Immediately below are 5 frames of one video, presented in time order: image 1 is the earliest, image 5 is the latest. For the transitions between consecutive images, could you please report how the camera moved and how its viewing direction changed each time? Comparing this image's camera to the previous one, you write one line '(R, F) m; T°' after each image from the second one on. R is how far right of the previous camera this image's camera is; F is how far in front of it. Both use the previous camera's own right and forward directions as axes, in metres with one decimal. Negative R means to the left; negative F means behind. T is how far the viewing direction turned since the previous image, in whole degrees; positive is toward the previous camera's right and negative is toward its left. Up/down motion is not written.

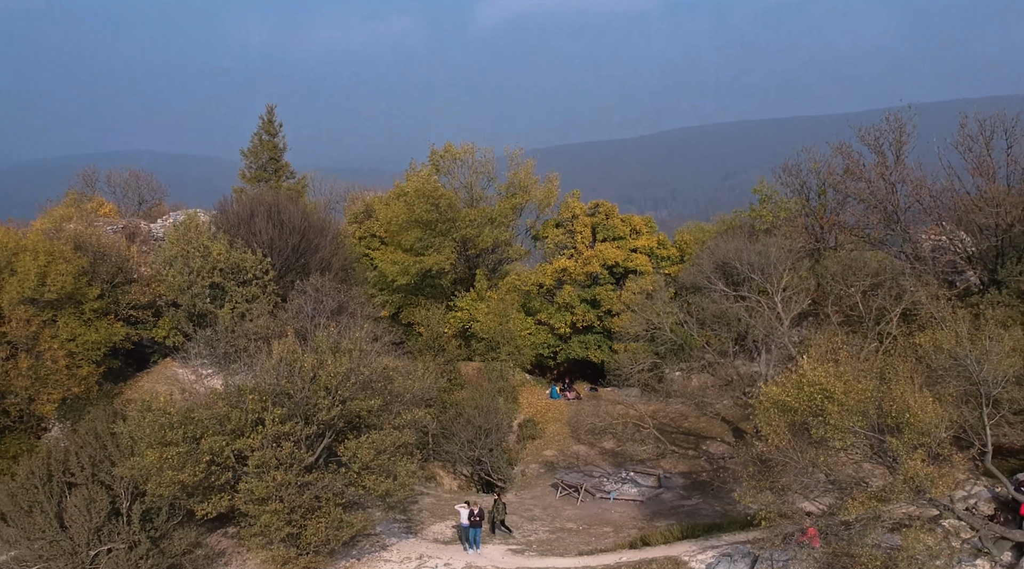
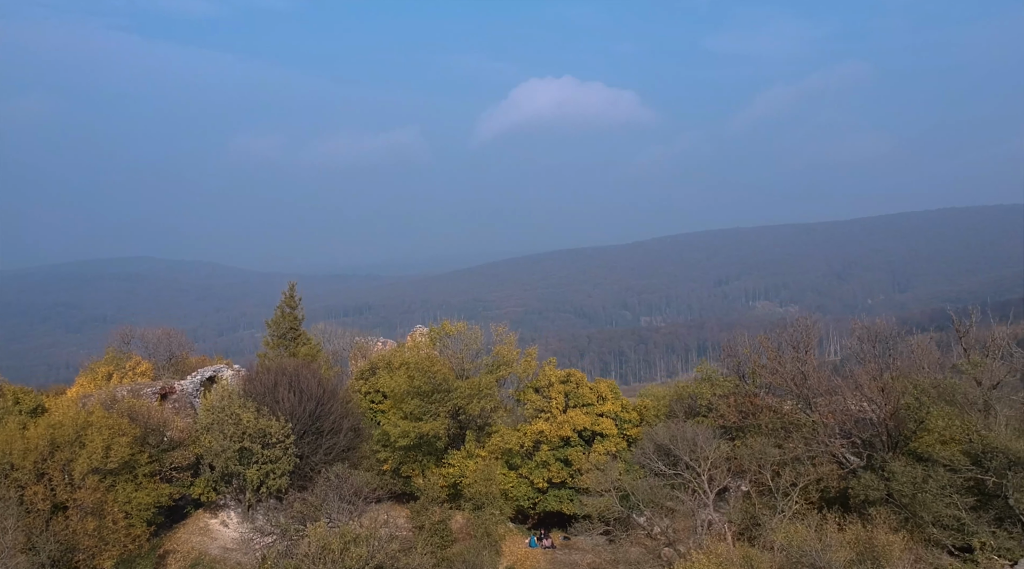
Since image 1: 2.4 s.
(+0.6, -7.0) m; 0°
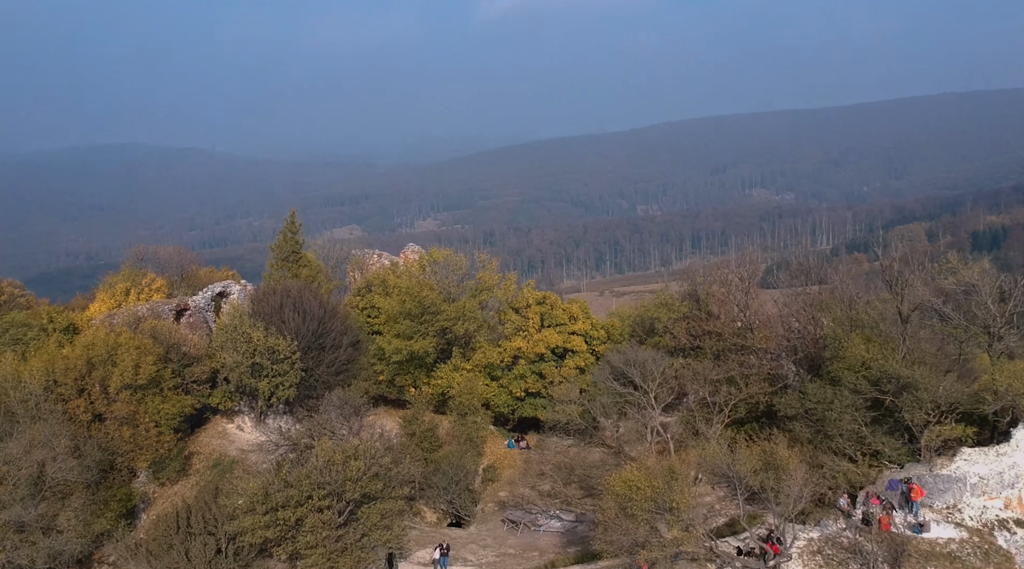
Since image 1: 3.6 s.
(+0.9, -4.7) m; 0°
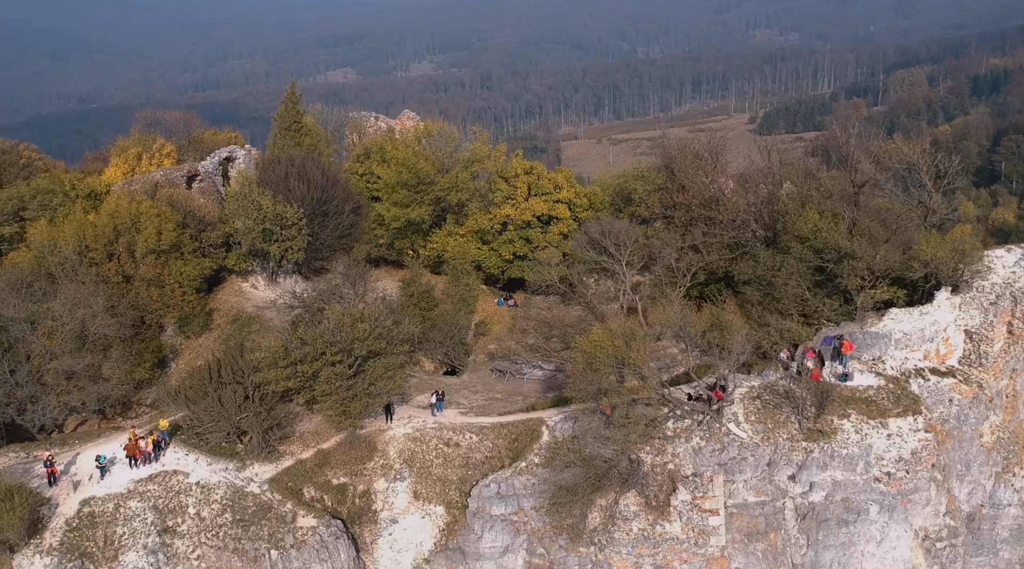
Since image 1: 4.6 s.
(+0.6, -4.3) m; 0°
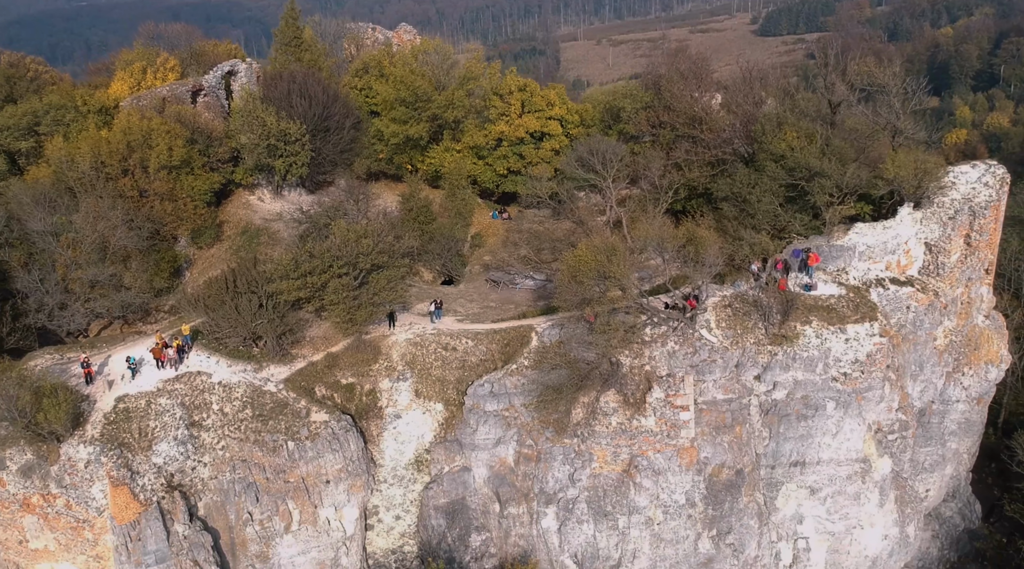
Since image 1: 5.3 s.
(+0.3, -3.1) m; 0°
